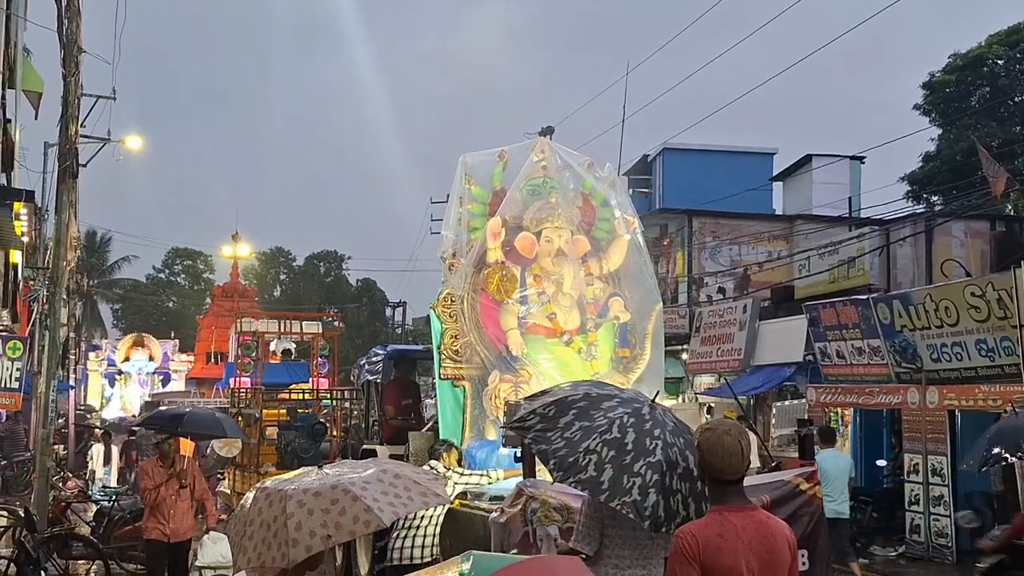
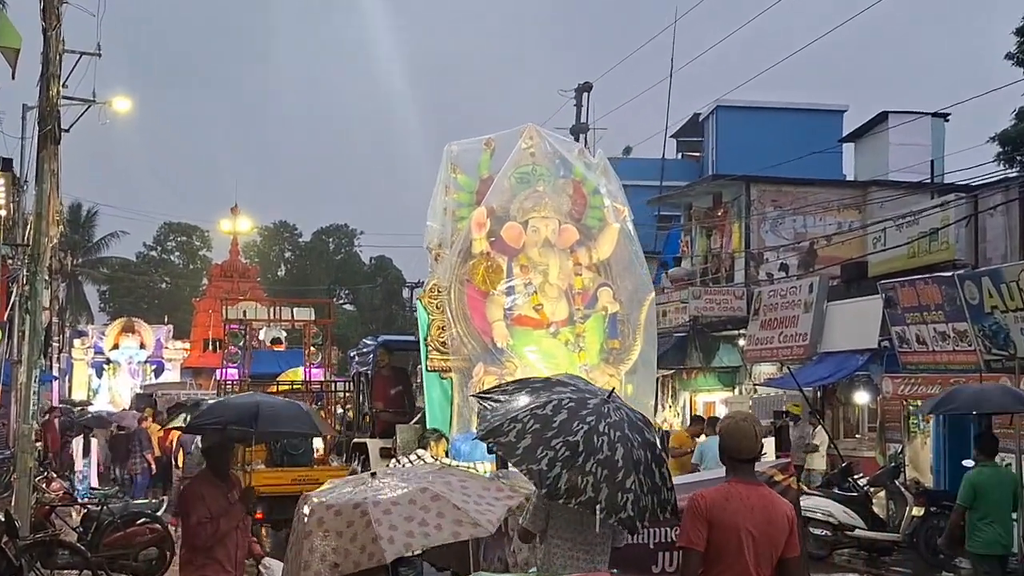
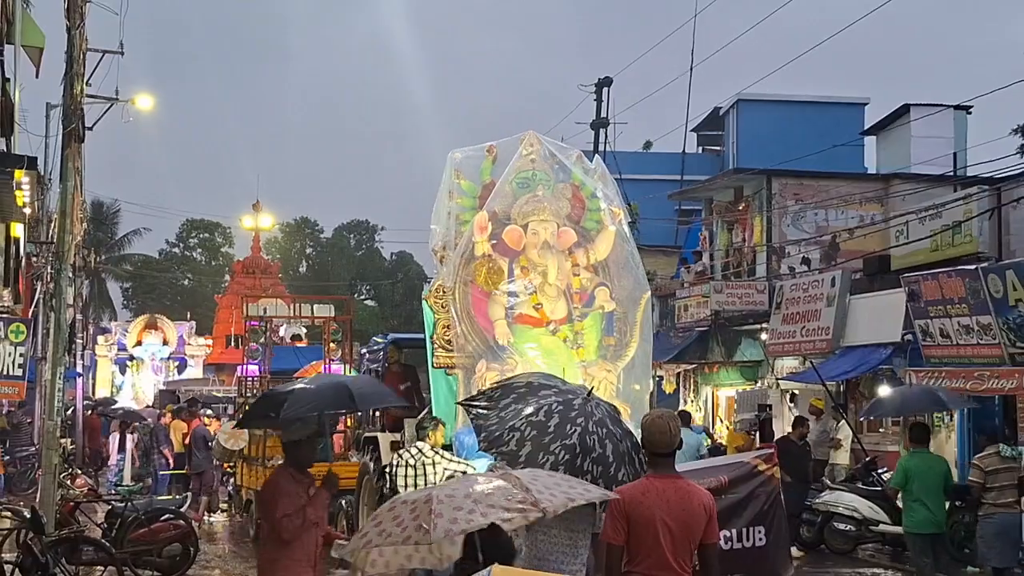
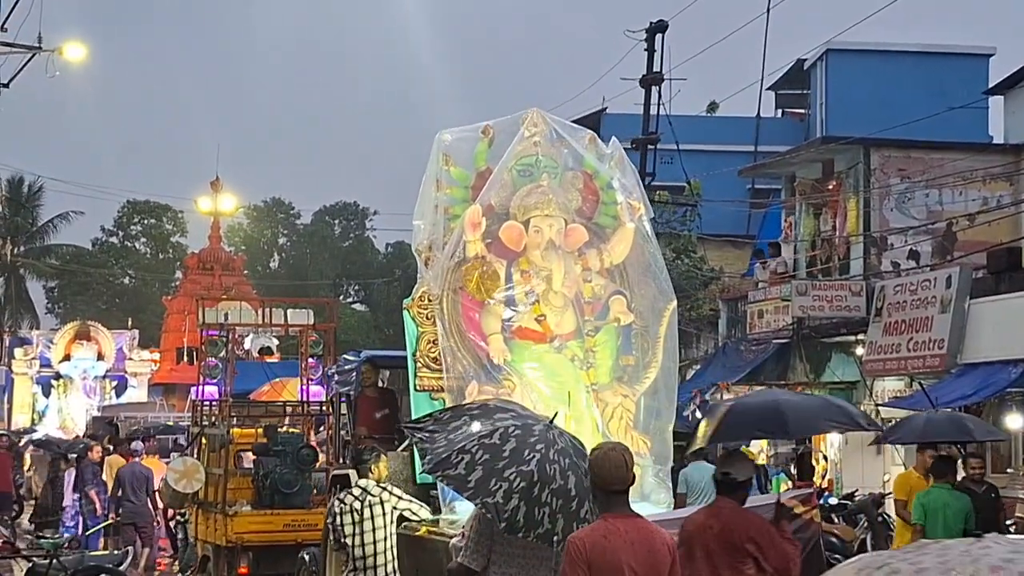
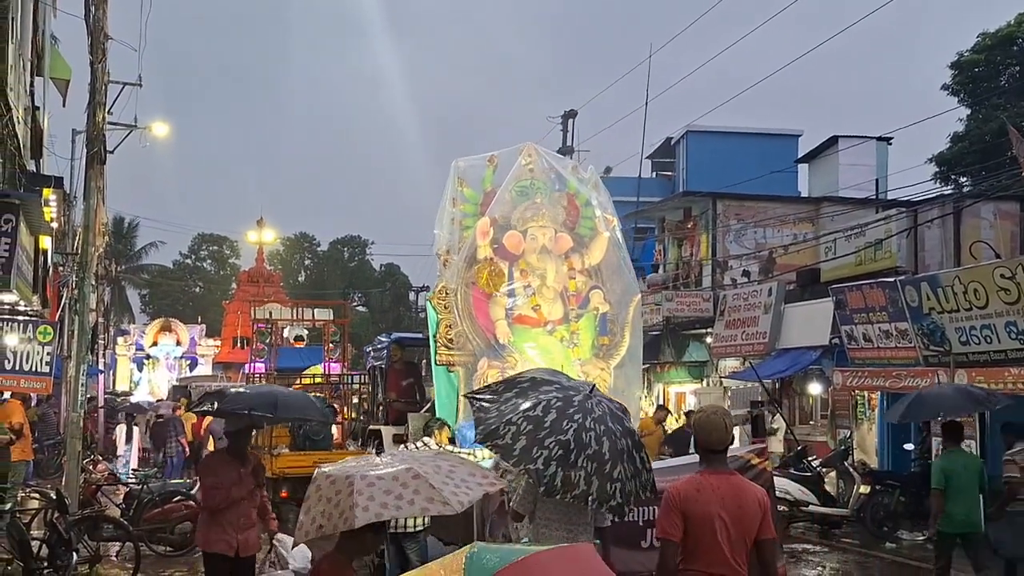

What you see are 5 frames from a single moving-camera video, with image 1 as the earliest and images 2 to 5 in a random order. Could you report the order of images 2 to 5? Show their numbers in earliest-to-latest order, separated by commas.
5, 2, 3, 4
